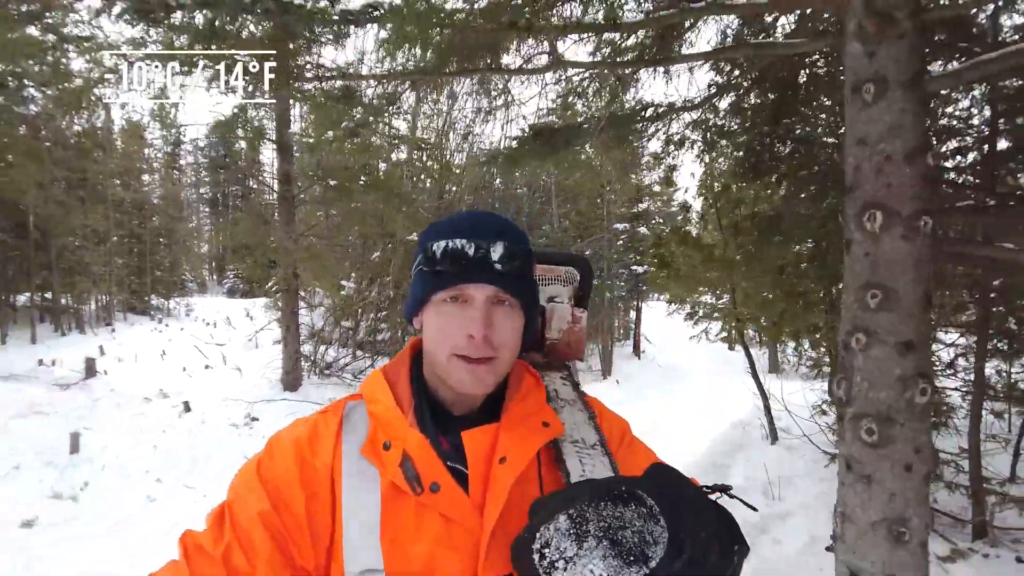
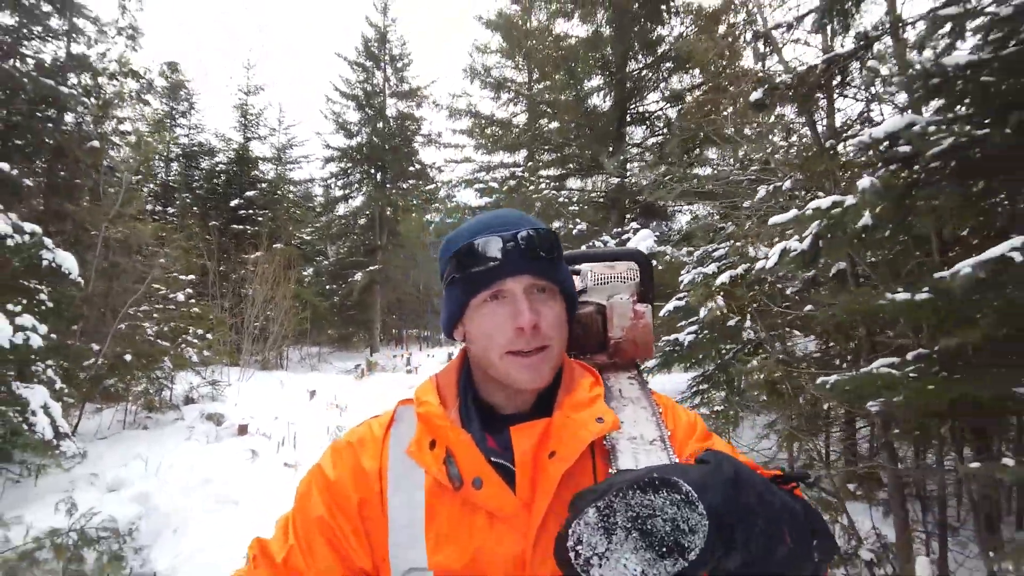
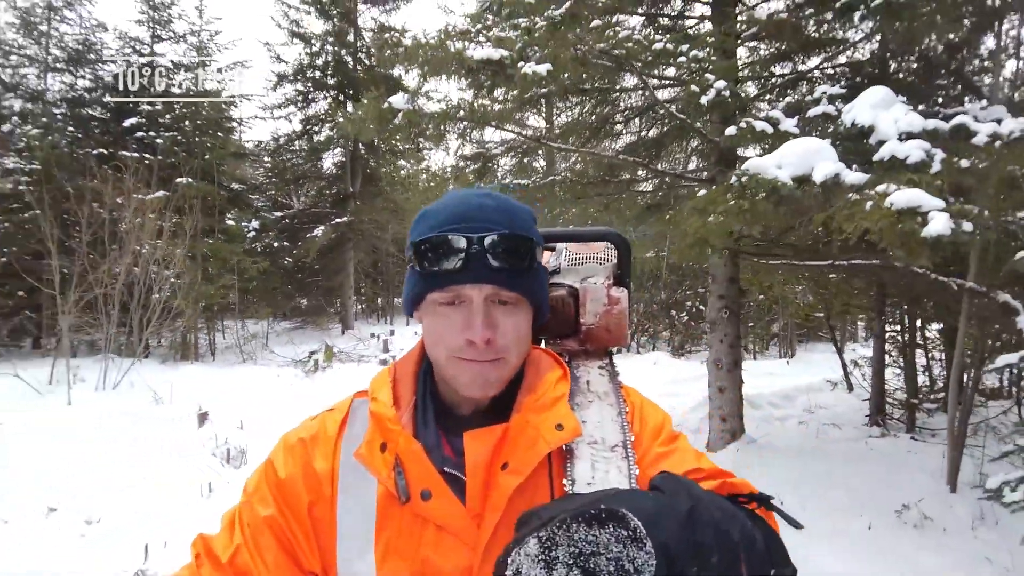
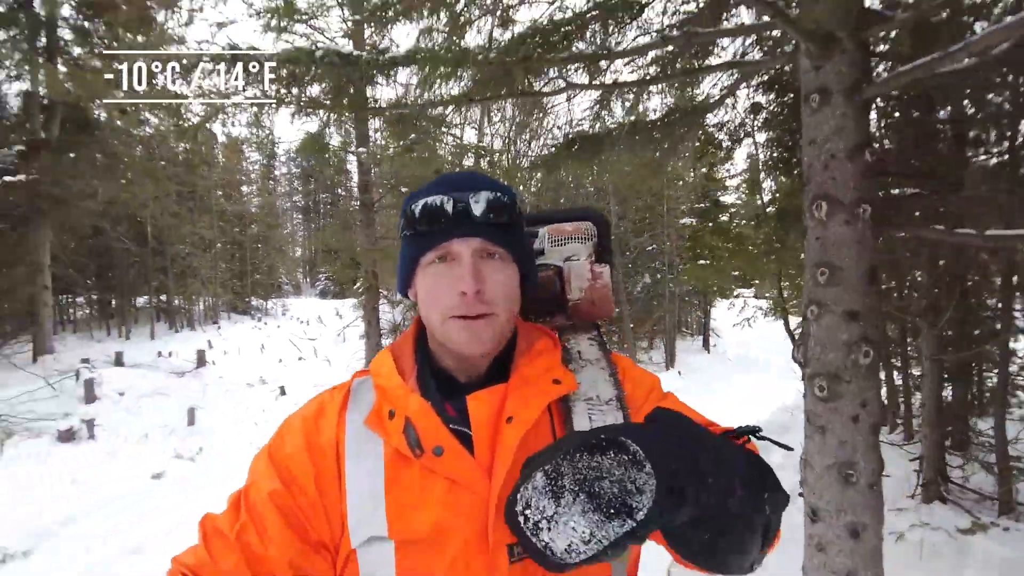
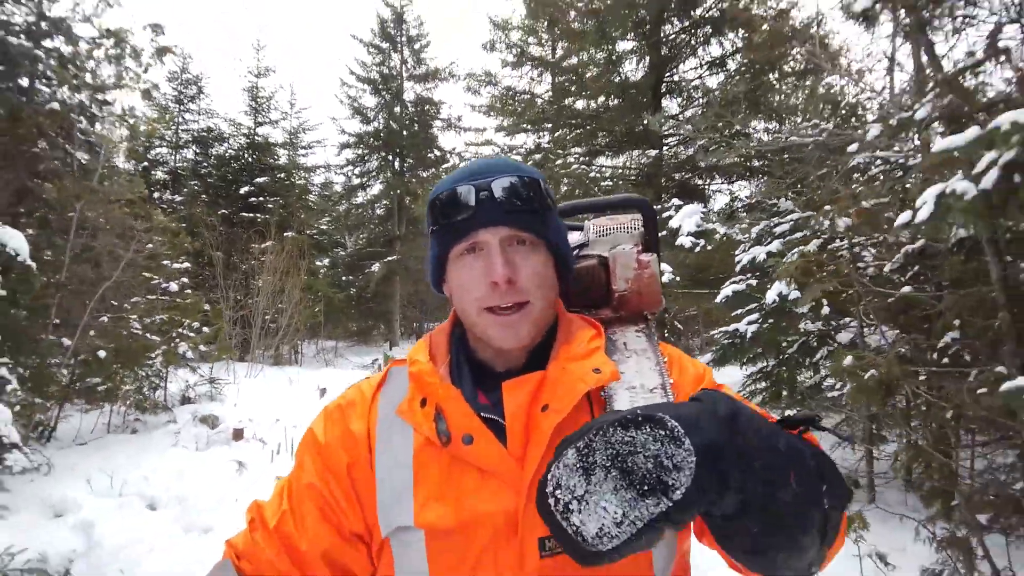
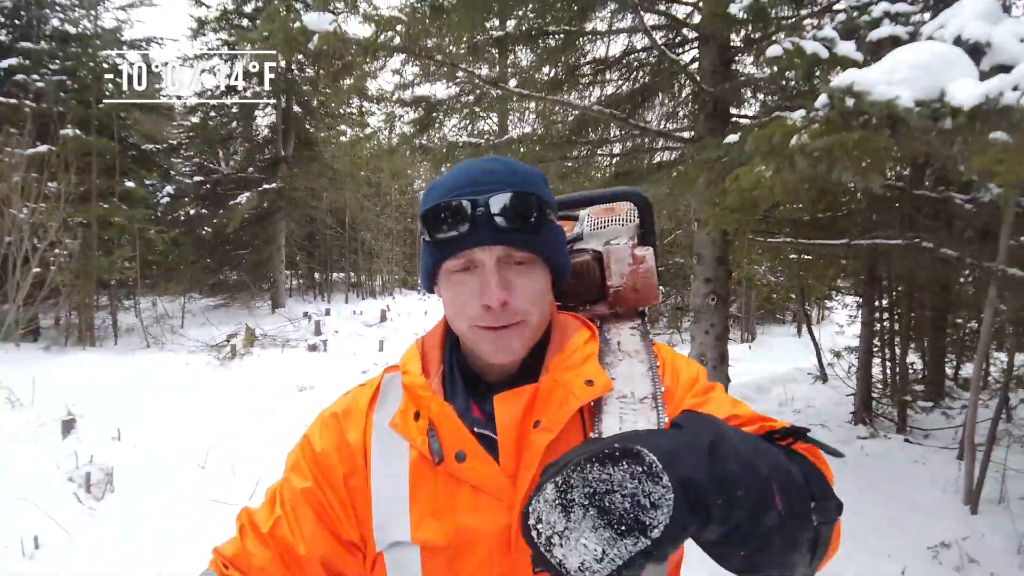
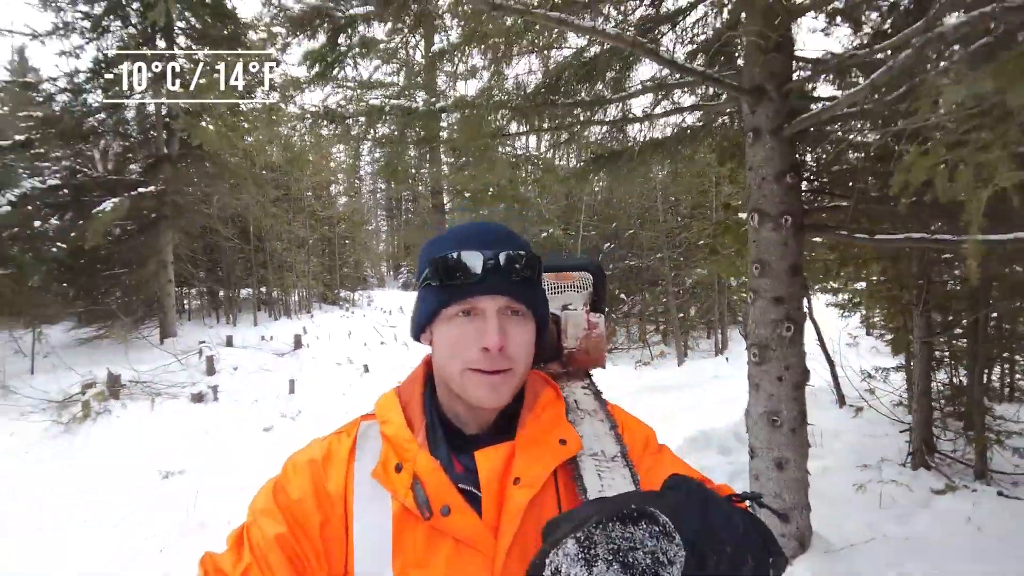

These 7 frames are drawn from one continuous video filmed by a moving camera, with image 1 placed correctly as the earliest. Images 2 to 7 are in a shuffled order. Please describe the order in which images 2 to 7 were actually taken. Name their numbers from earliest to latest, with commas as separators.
4, 7, 6, 3, 5, 2
